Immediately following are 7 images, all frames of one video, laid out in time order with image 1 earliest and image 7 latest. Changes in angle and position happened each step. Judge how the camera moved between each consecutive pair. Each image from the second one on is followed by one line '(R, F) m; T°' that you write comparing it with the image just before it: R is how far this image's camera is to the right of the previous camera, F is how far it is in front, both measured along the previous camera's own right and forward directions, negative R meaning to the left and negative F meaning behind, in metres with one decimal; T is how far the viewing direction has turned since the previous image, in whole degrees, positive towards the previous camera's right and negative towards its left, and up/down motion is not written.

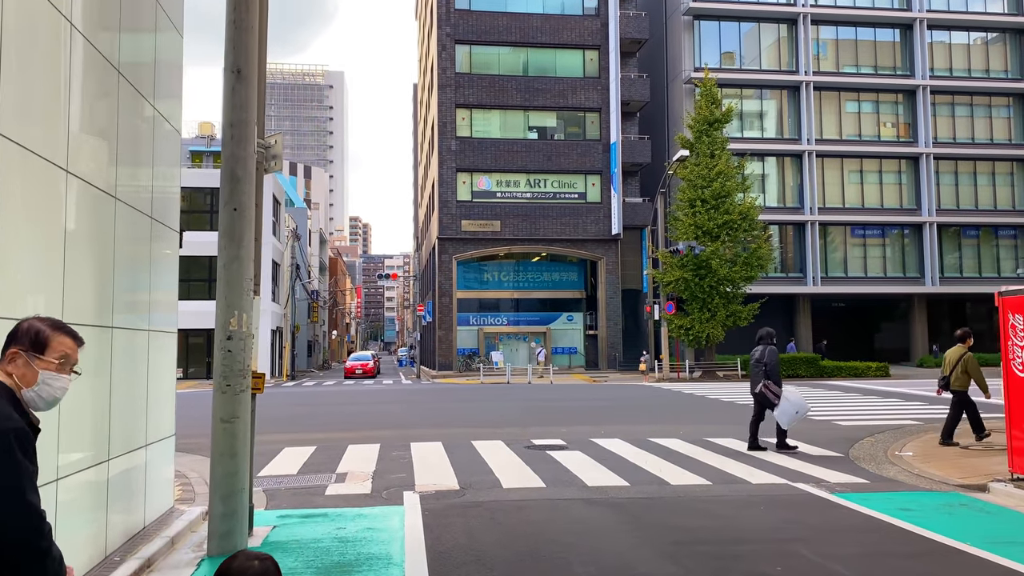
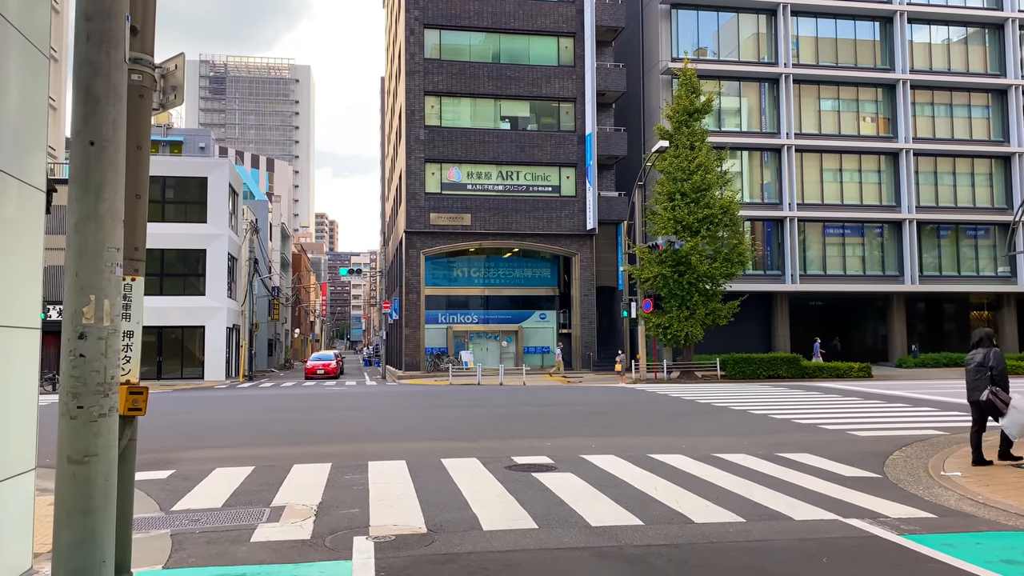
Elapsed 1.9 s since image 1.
(-0.1, +1.7) m; +2°
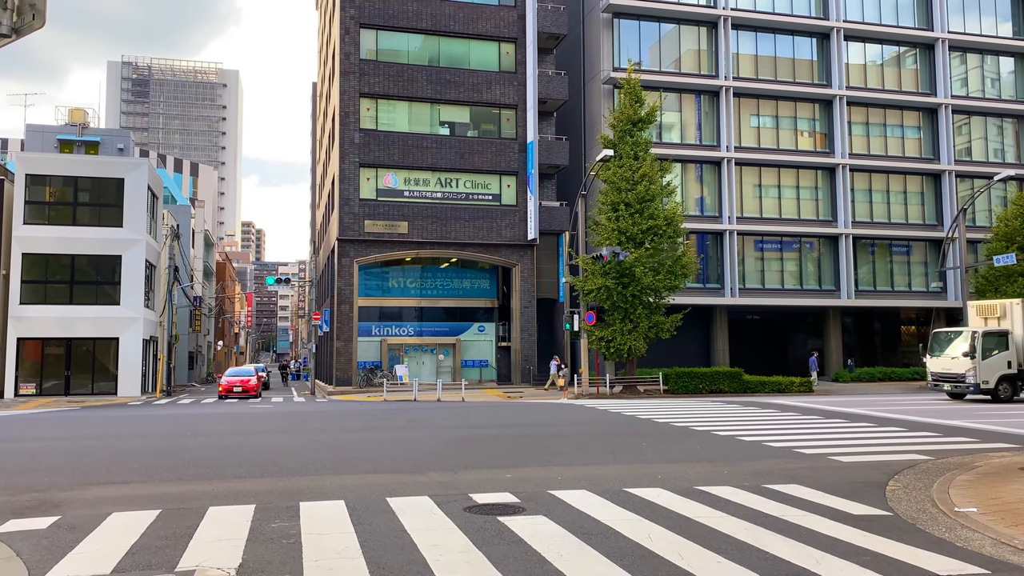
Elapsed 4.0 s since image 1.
(-0.3, +1.3) m; +5°
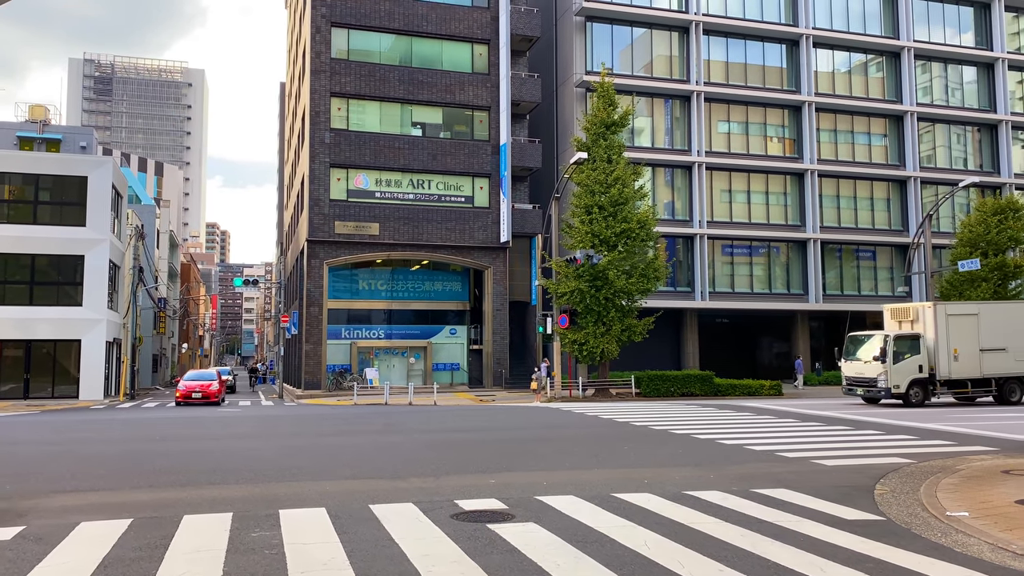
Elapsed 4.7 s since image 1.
(-0.2, +0.2) m; +2°
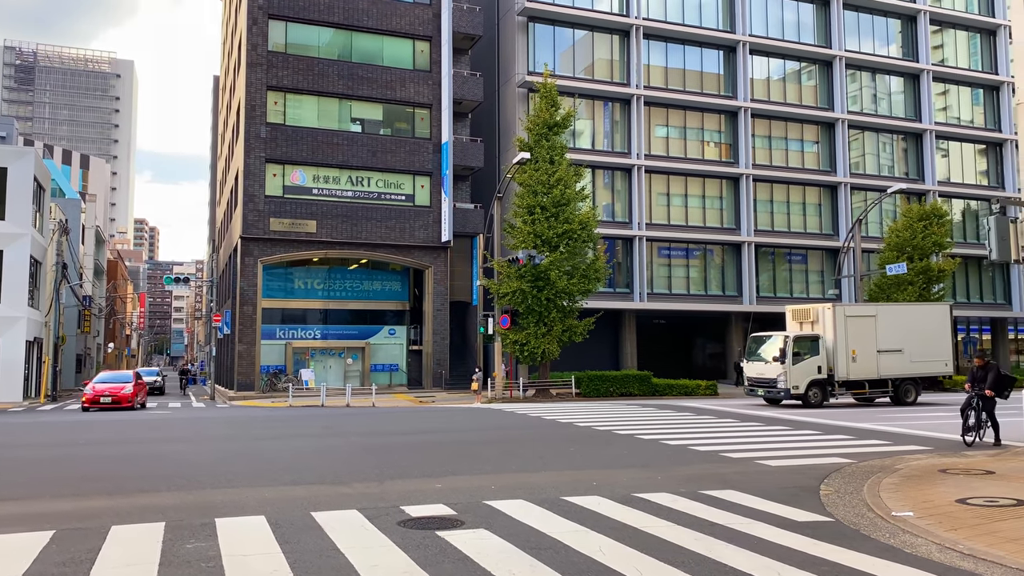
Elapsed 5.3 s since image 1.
(-0.1, +0.2) m; +4°
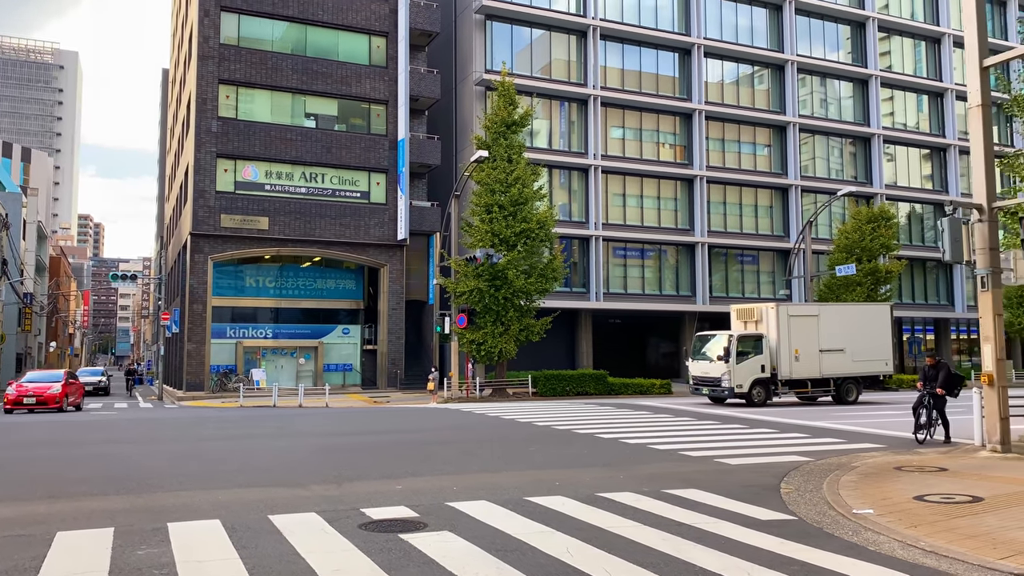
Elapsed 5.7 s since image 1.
(-0.1, +0.1) m; +3°
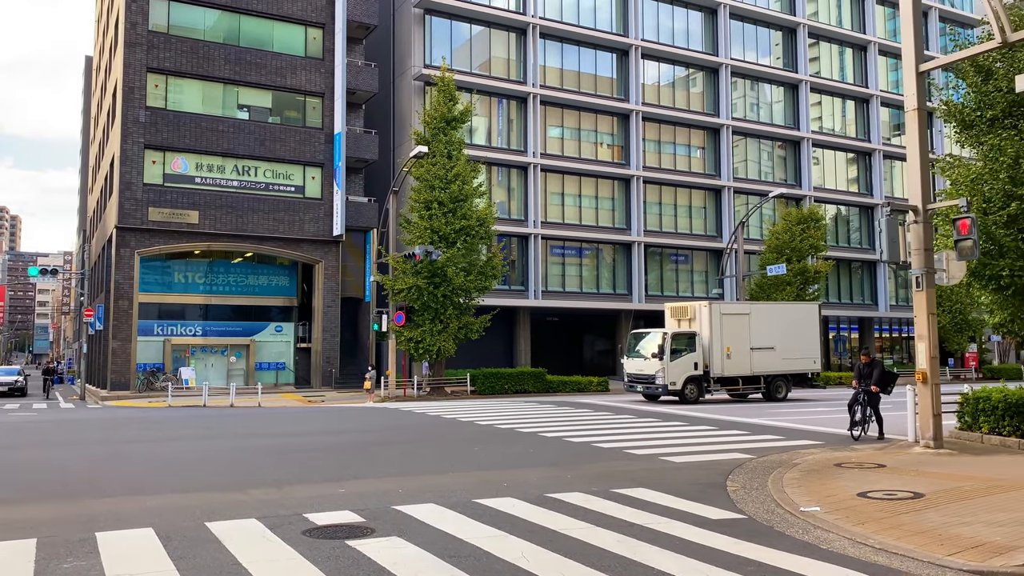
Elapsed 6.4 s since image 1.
(-0.1, +0.2) m; +4°
